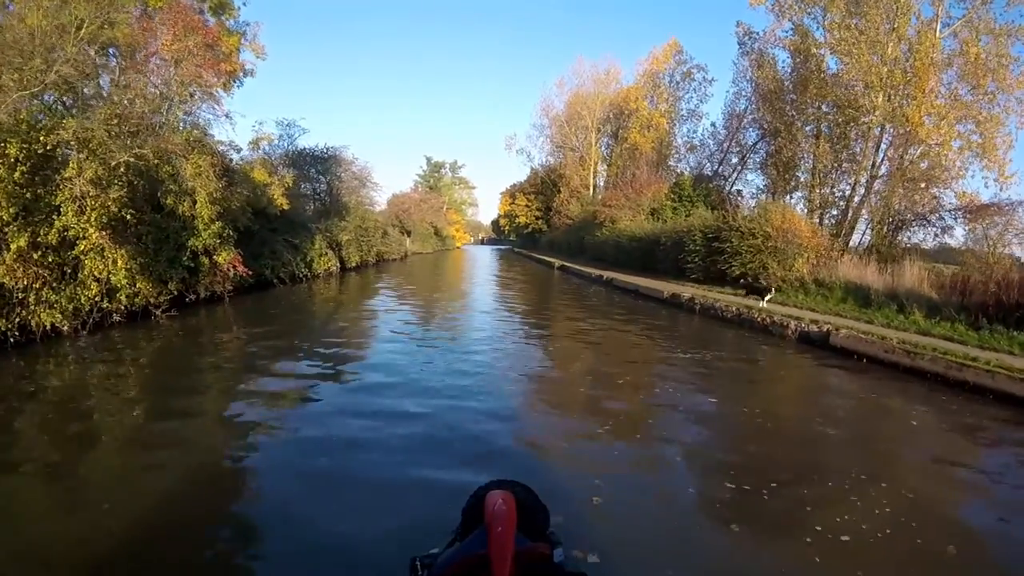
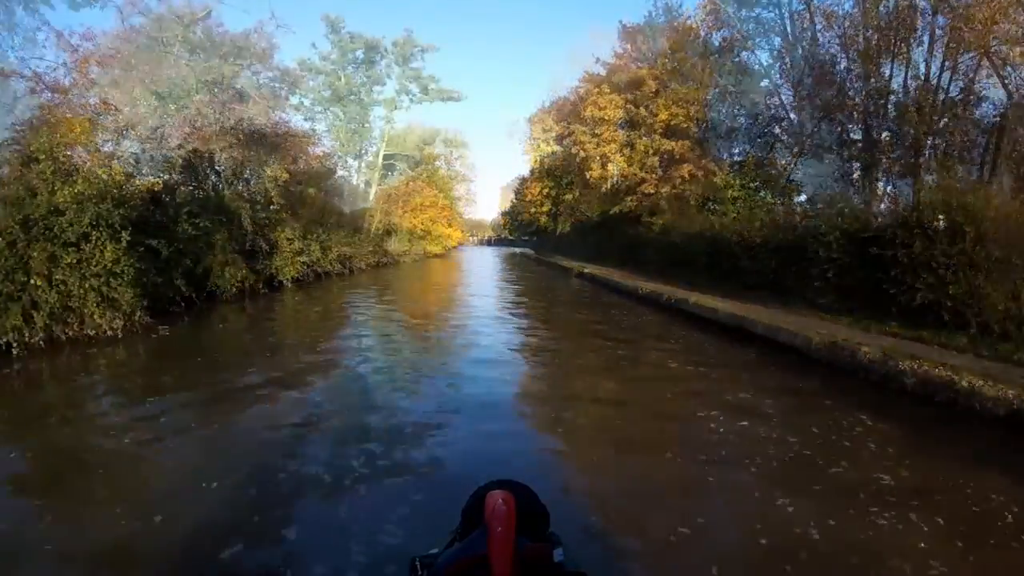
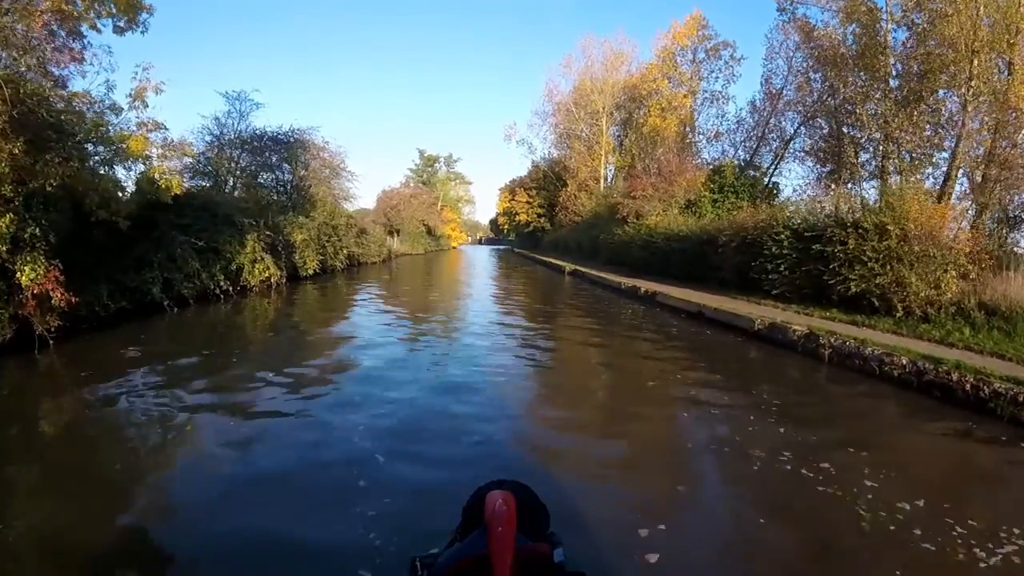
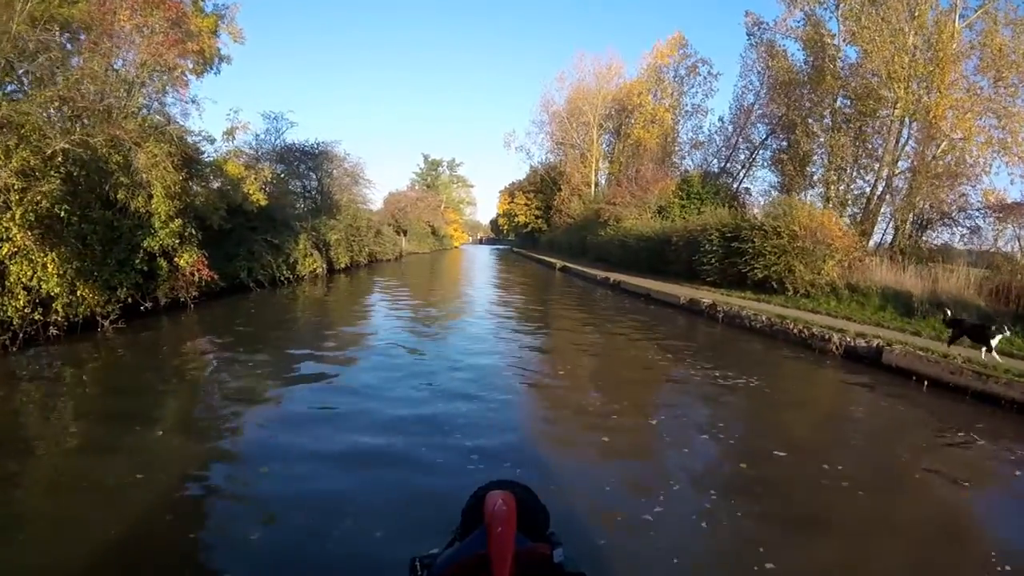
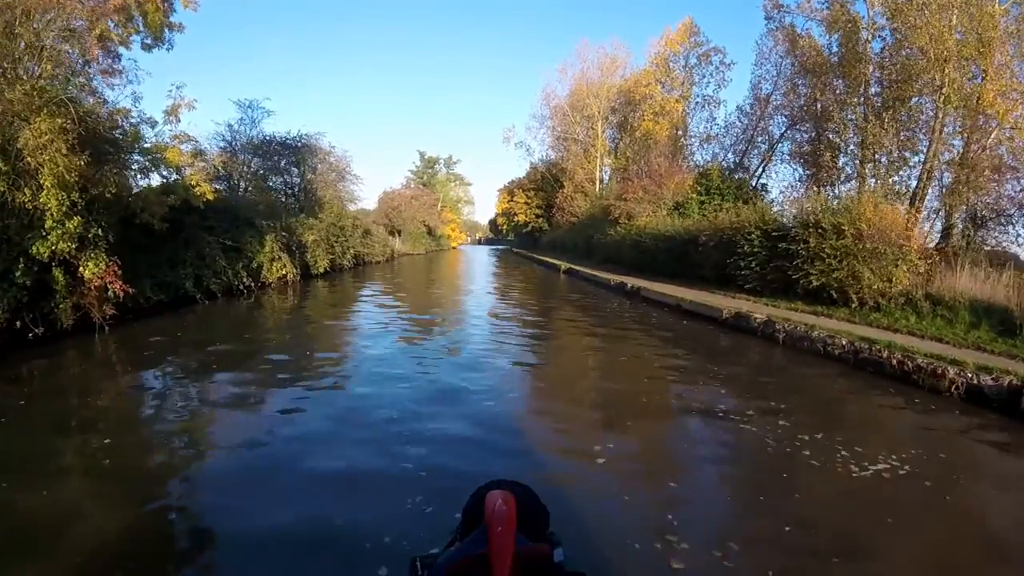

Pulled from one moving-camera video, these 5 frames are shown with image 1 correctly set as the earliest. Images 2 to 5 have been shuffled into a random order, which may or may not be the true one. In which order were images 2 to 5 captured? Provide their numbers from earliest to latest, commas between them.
4, 5, 3, 2
